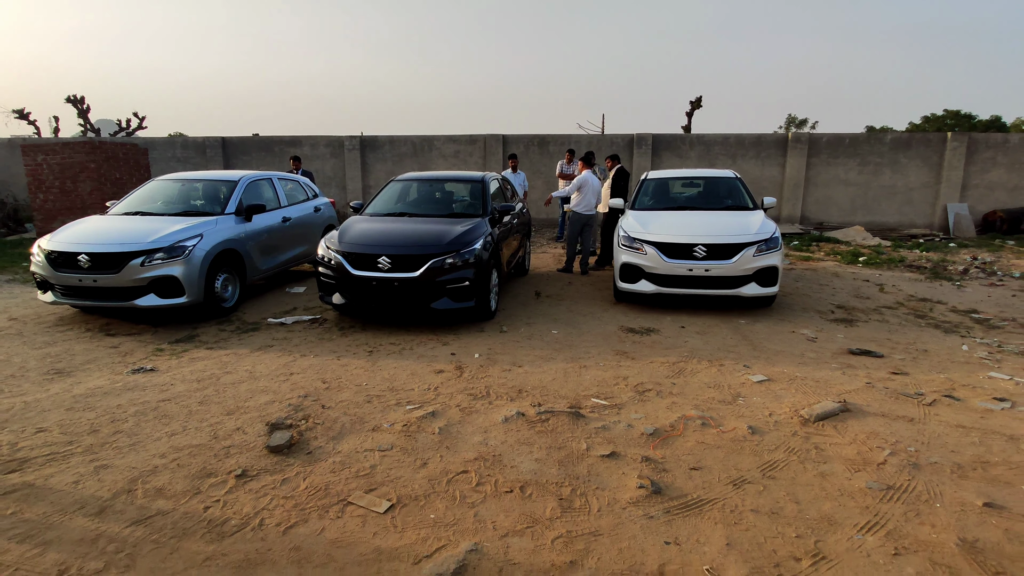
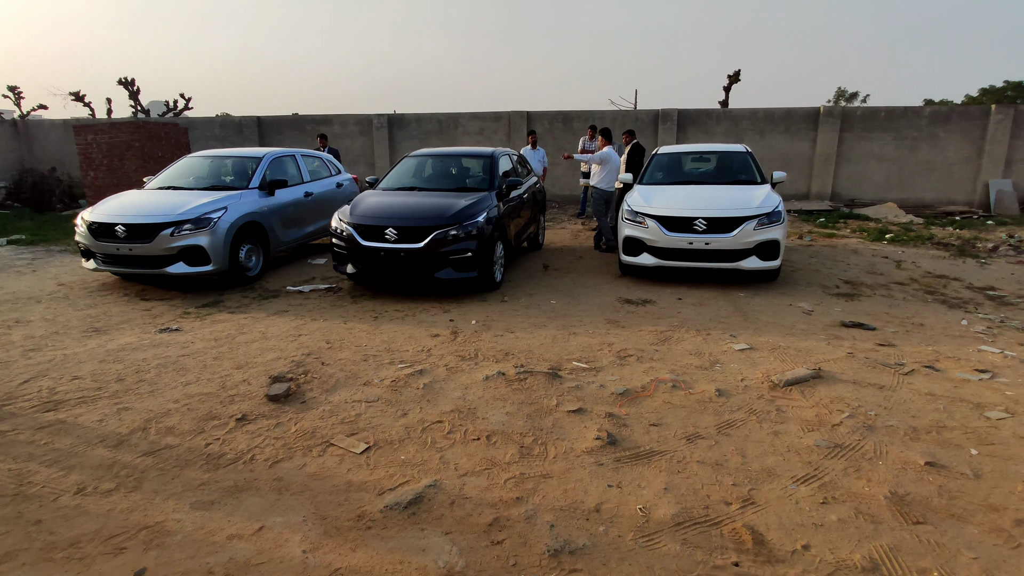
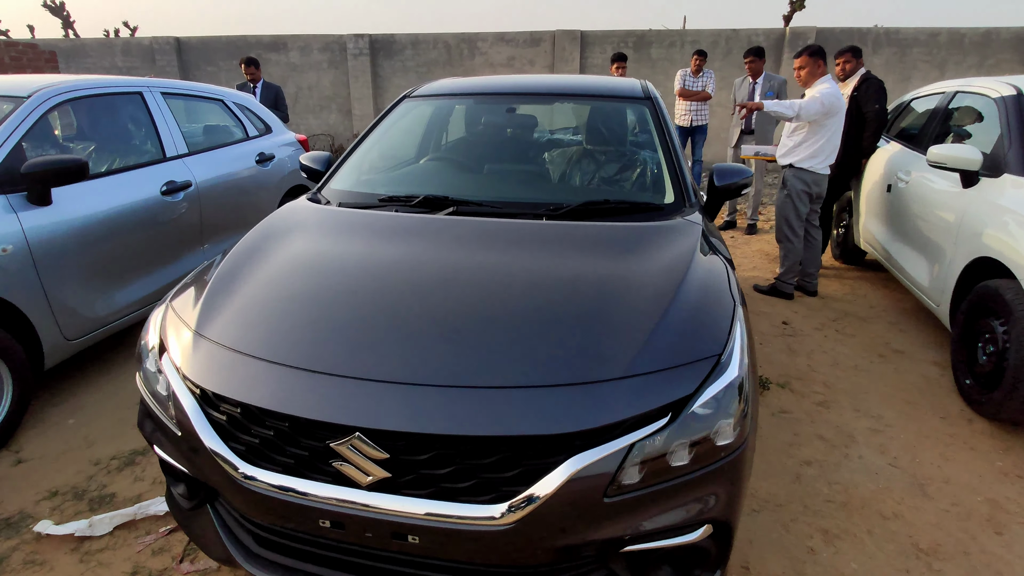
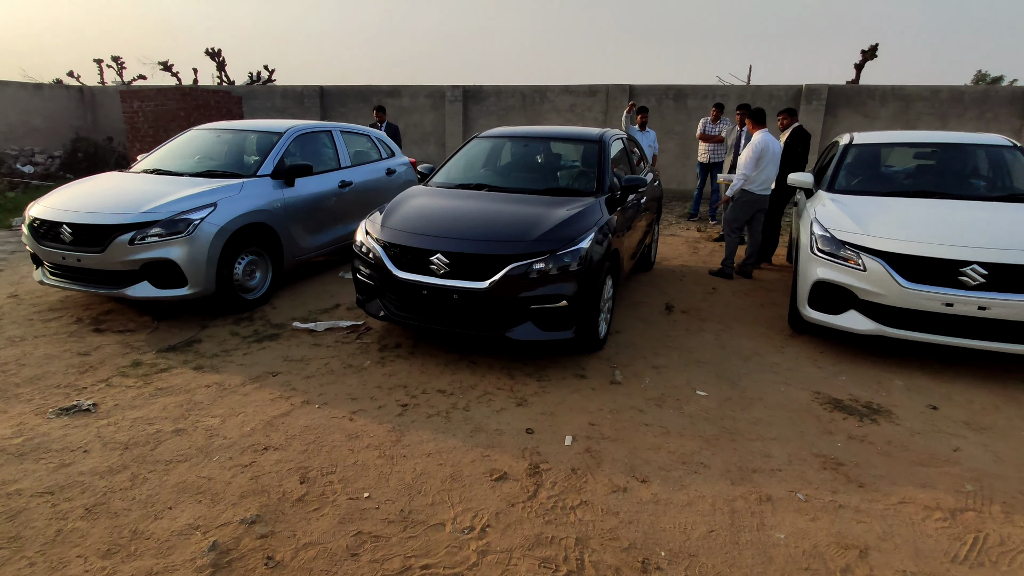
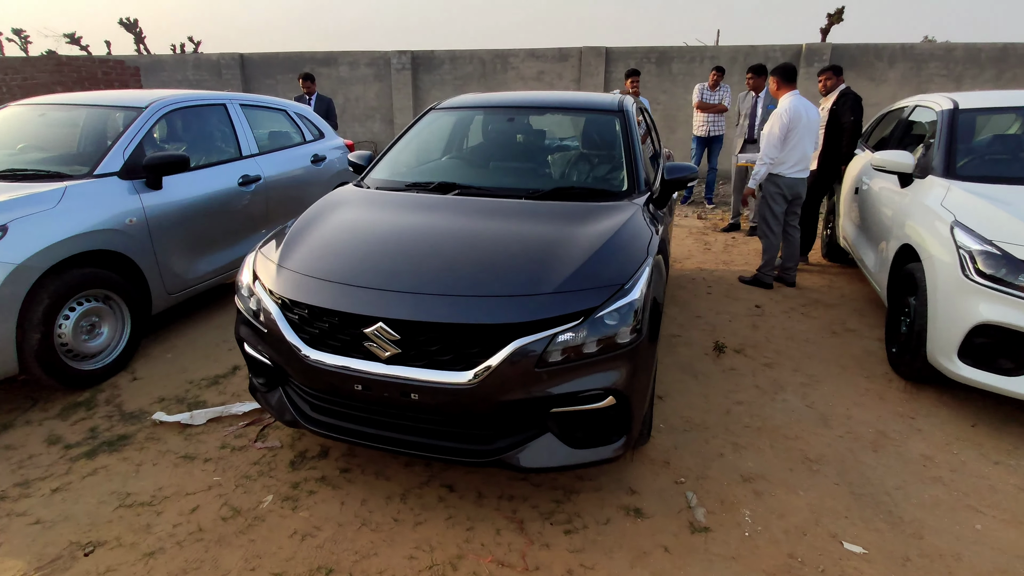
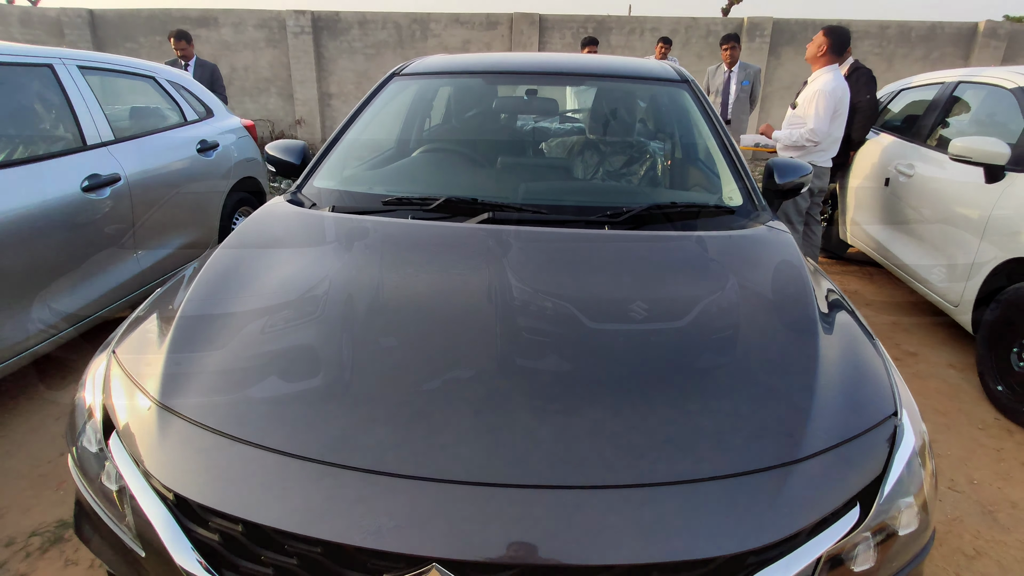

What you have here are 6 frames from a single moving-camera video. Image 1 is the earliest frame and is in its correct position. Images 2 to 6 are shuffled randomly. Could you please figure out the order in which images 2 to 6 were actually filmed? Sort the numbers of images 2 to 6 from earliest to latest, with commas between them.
2, 4, 5, 3, 6
